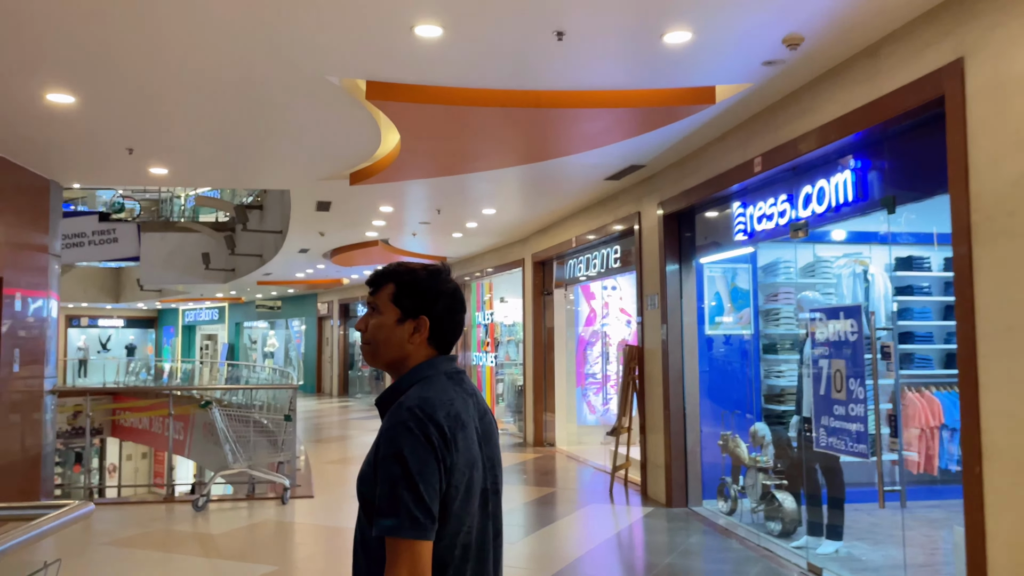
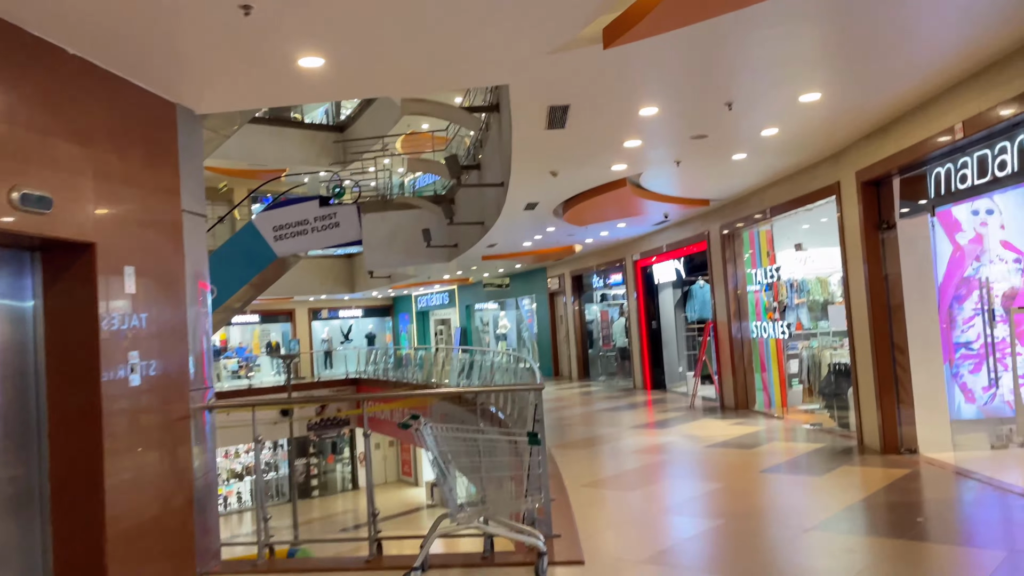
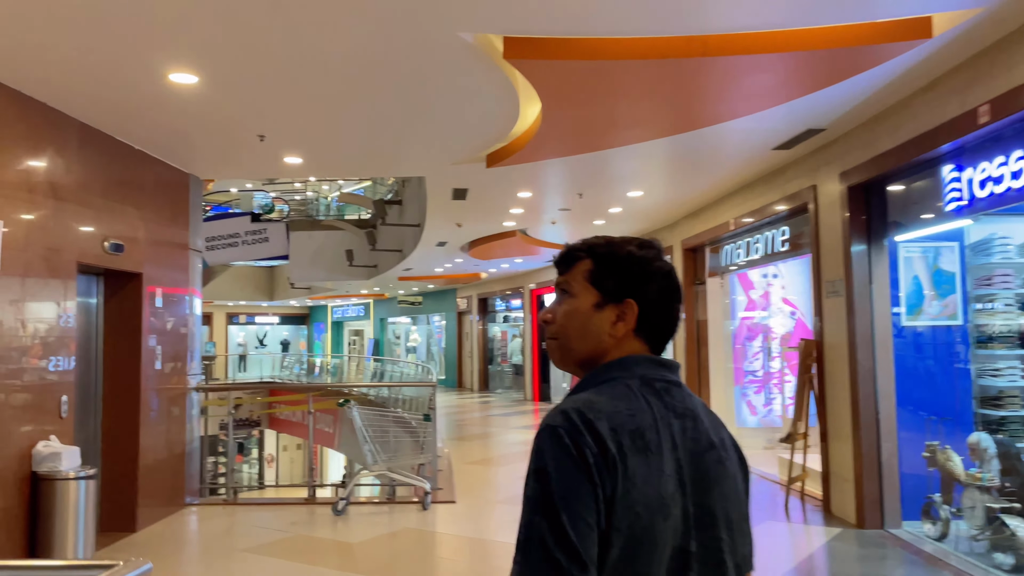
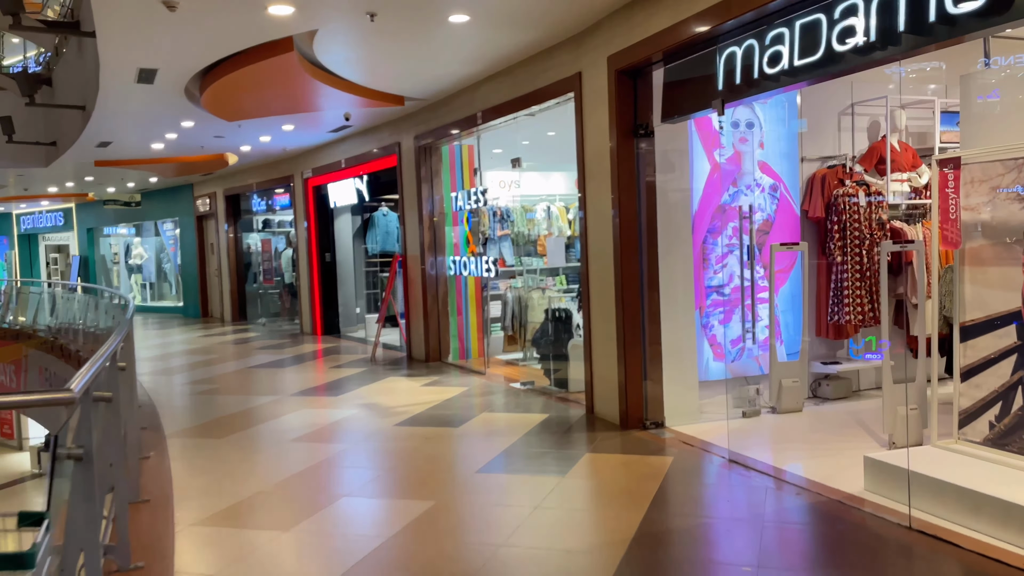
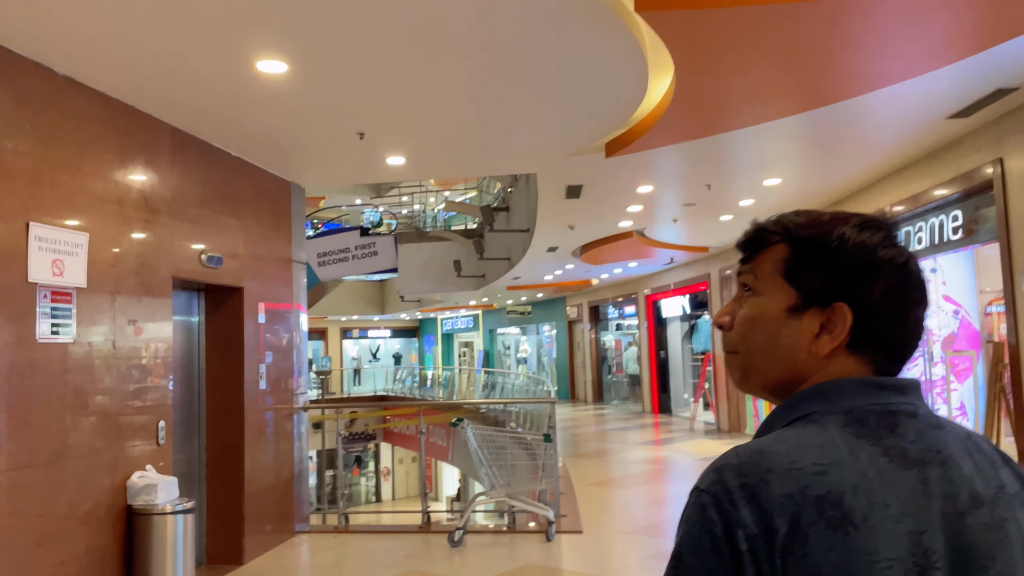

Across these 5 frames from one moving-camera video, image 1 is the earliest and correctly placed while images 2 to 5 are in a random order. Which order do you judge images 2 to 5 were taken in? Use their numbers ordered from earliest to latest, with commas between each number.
3, 5, 2, 4
